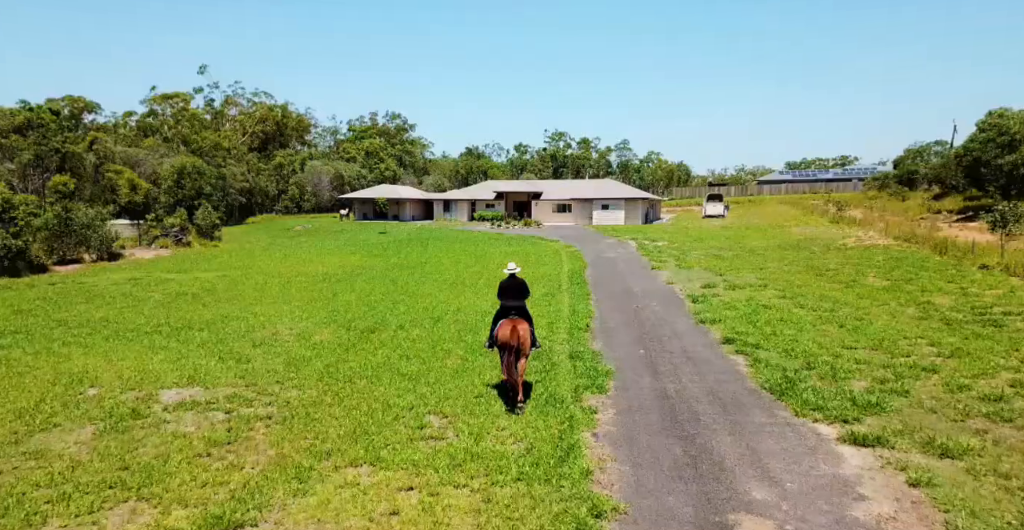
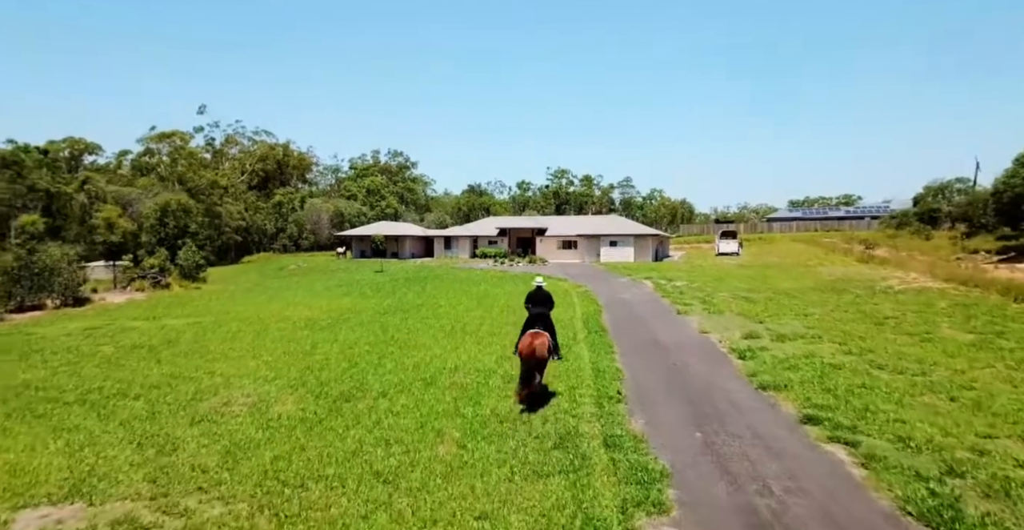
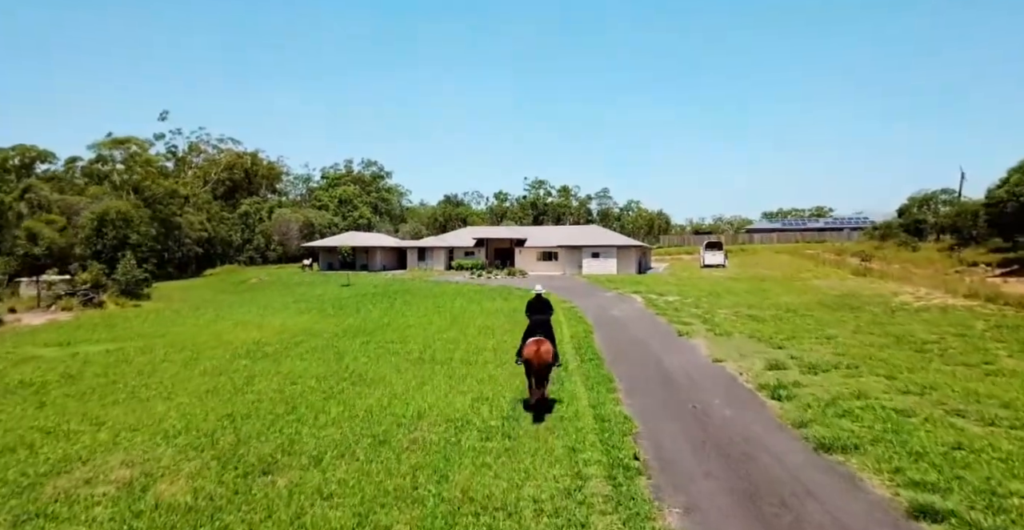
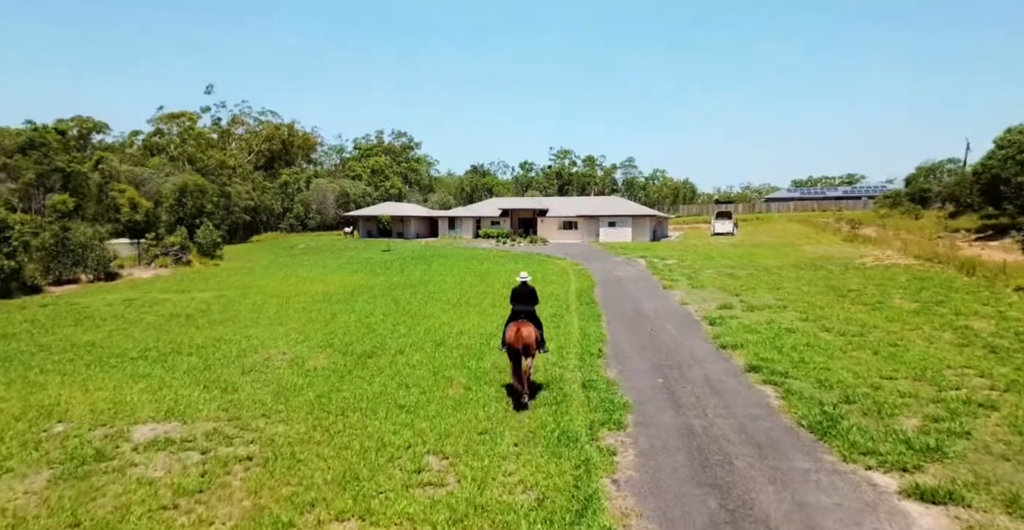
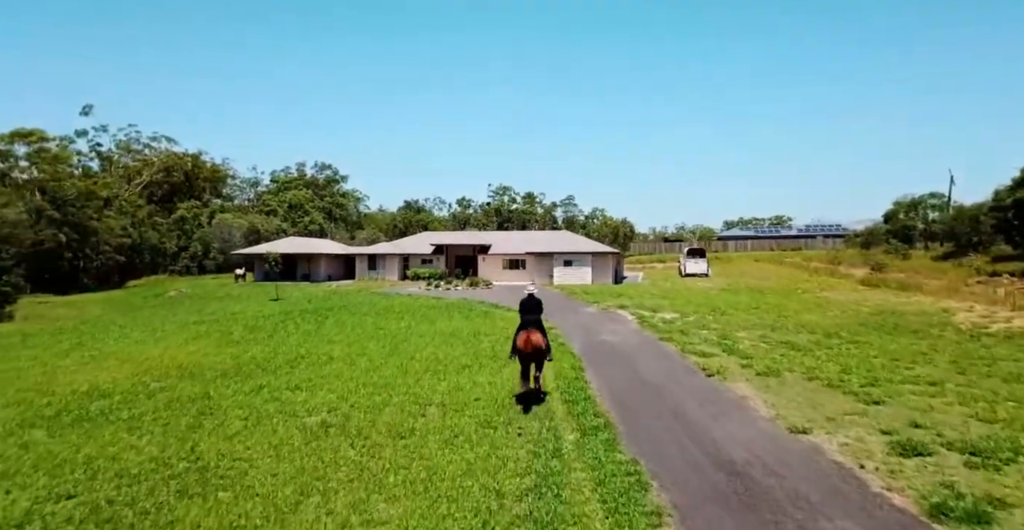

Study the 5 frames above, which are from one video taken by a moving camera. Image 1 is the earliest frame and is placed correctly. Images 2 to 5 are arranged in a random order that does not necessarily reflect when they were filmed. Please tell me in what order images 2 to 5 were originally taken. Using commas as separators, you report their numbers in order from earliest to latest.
4, 2, 3, 5
